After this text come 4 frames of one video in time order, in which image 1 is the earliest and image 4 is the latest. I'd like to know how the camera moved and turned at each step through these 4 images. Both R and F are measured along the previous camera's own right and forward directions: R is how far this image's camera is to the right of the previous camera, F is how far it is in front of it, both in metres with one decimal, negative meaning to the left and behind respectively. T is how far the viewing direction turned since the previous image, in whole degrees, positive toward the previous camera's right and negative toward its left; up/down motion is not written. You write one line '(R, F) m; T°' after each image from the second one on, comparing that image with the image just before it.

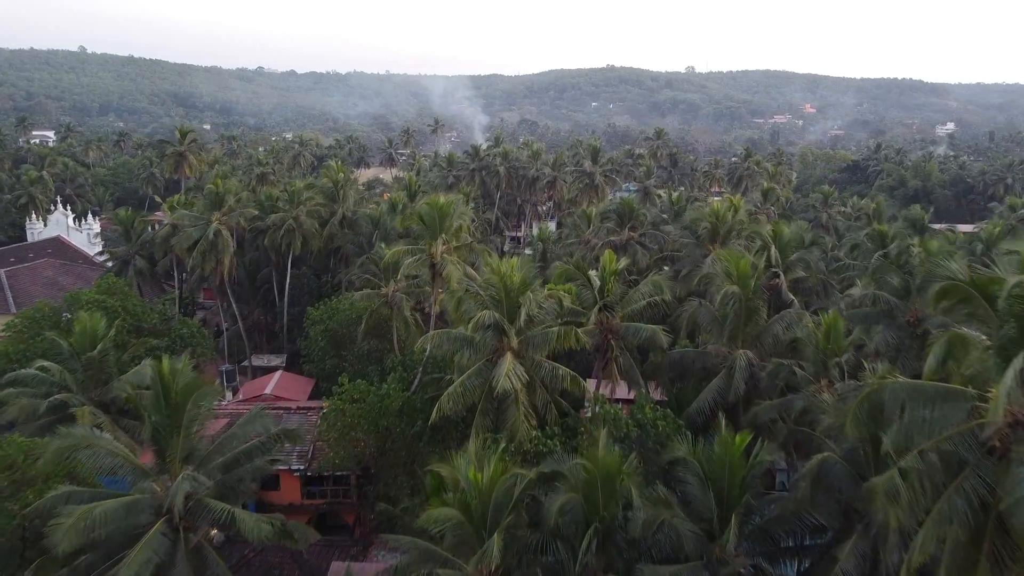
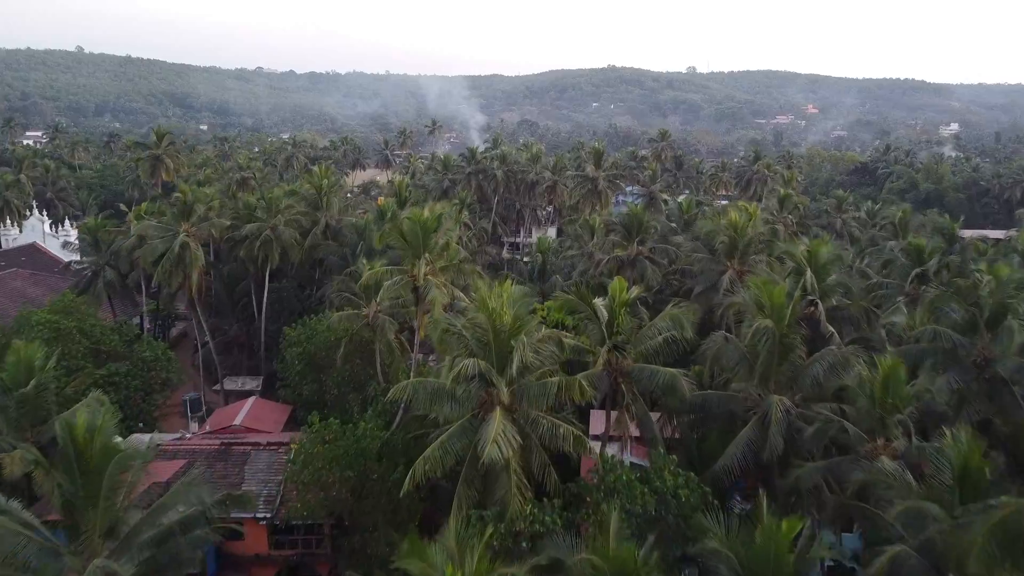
(+0.1, +2.3) m; 0°
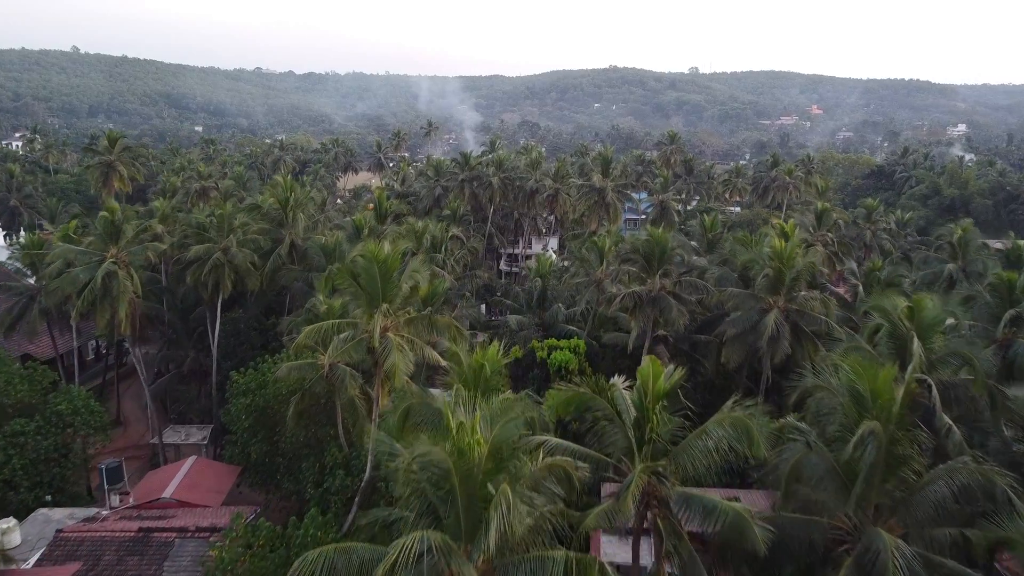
(+0.2, +4.1) m; 0°
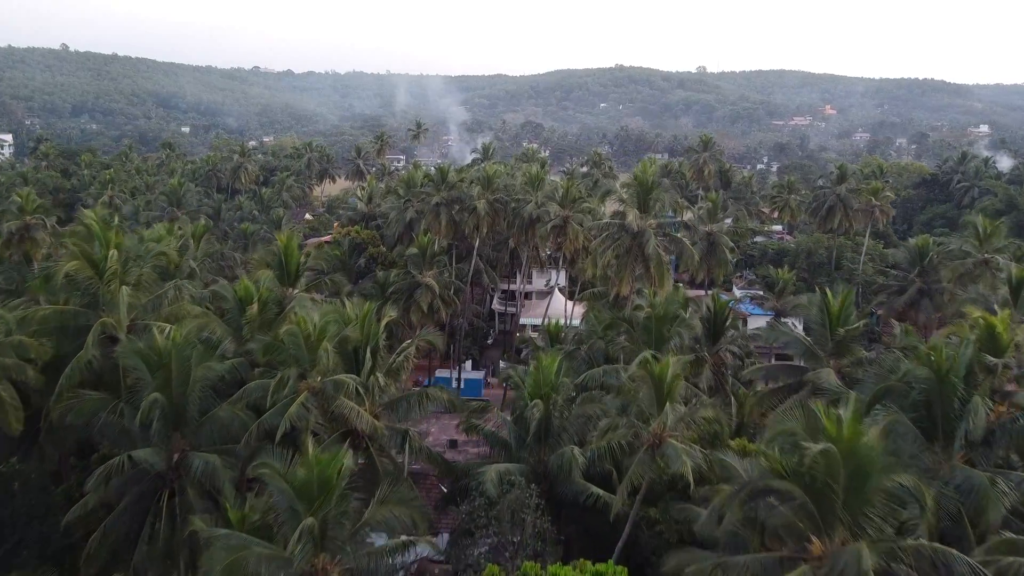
(+0.5, +10.7) m; 0°
